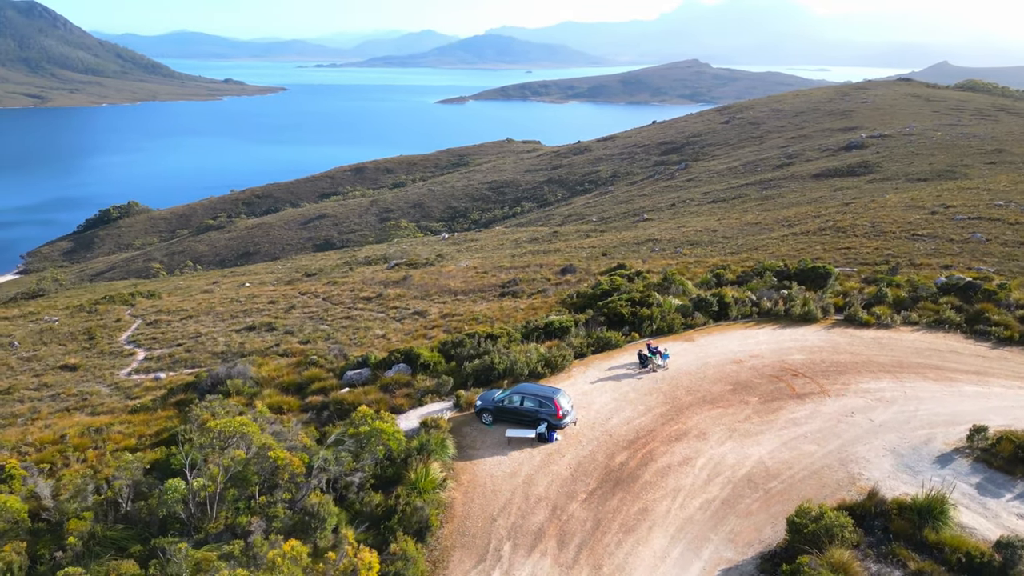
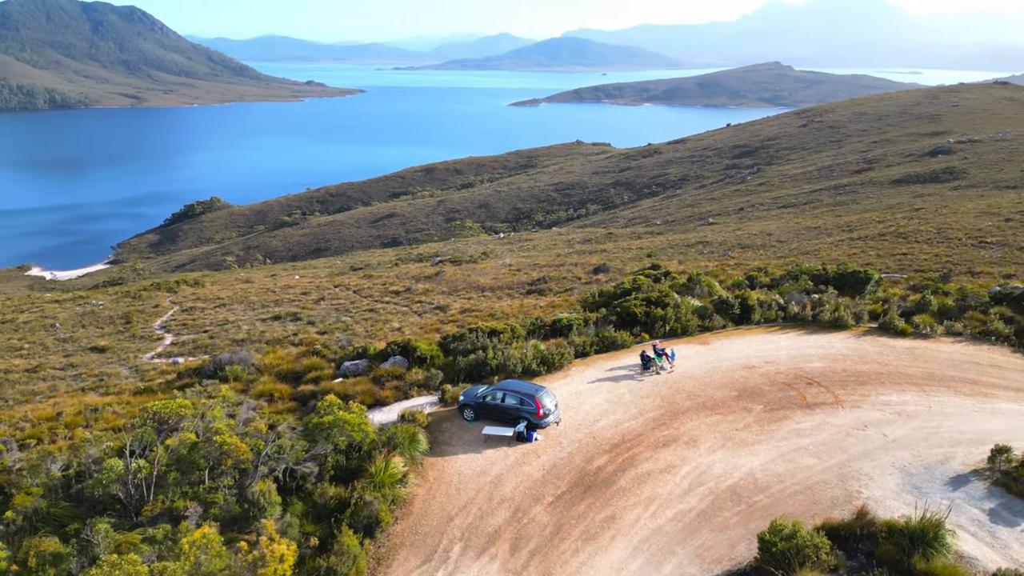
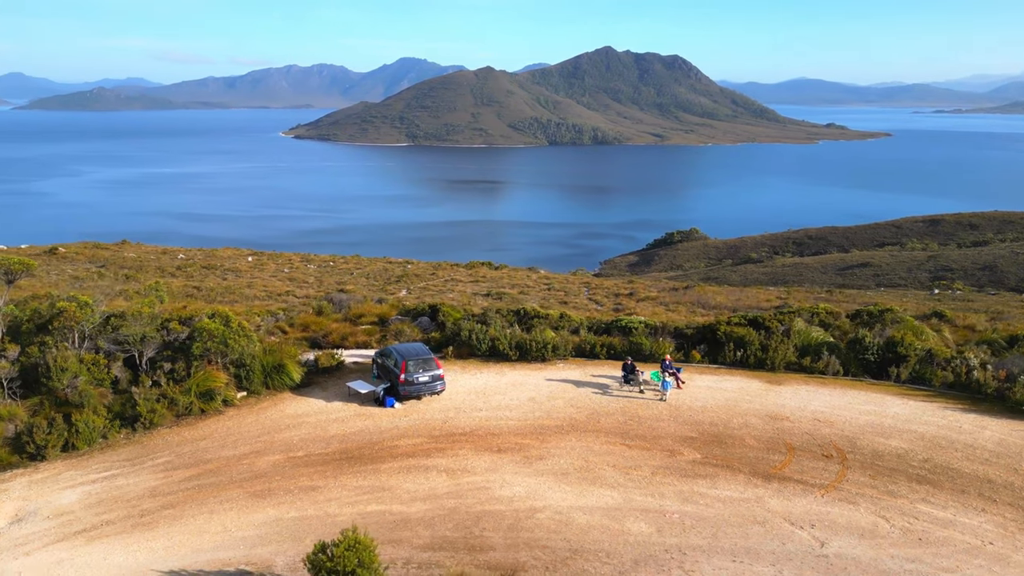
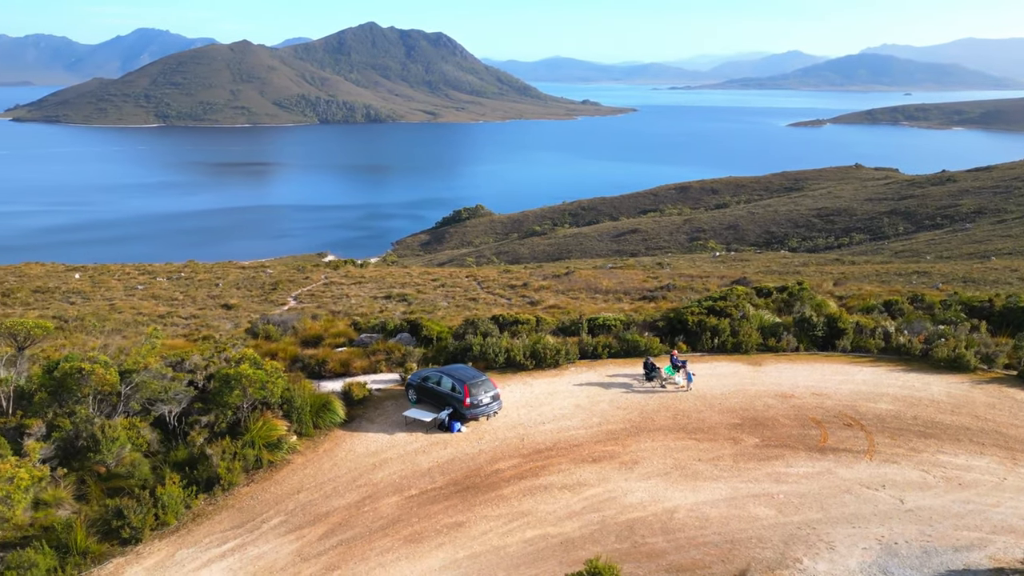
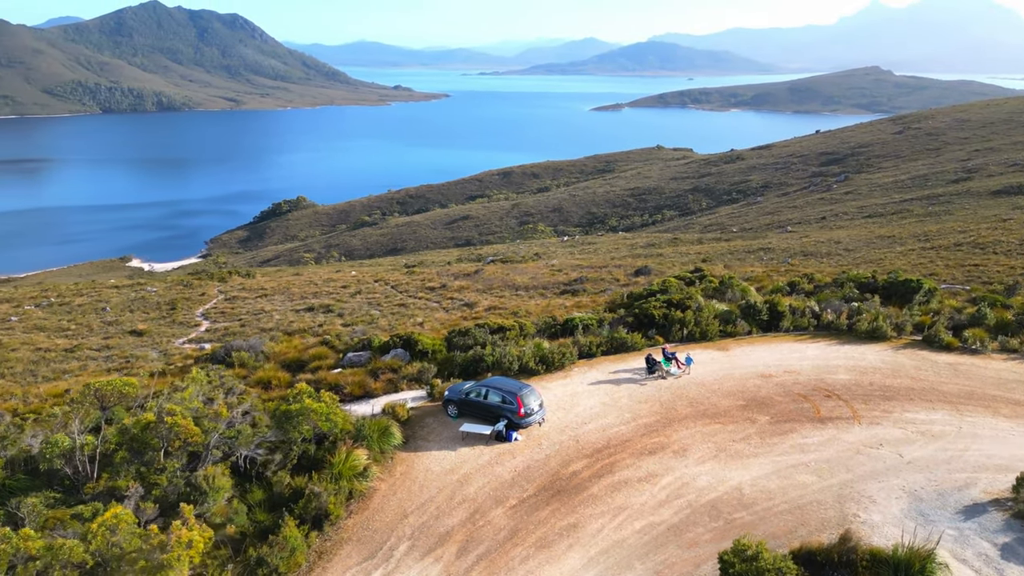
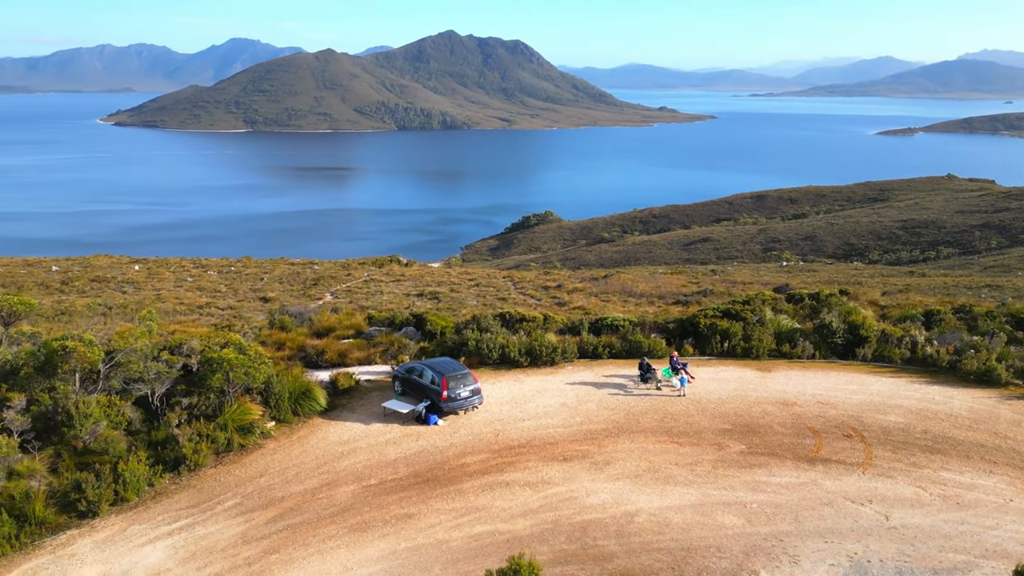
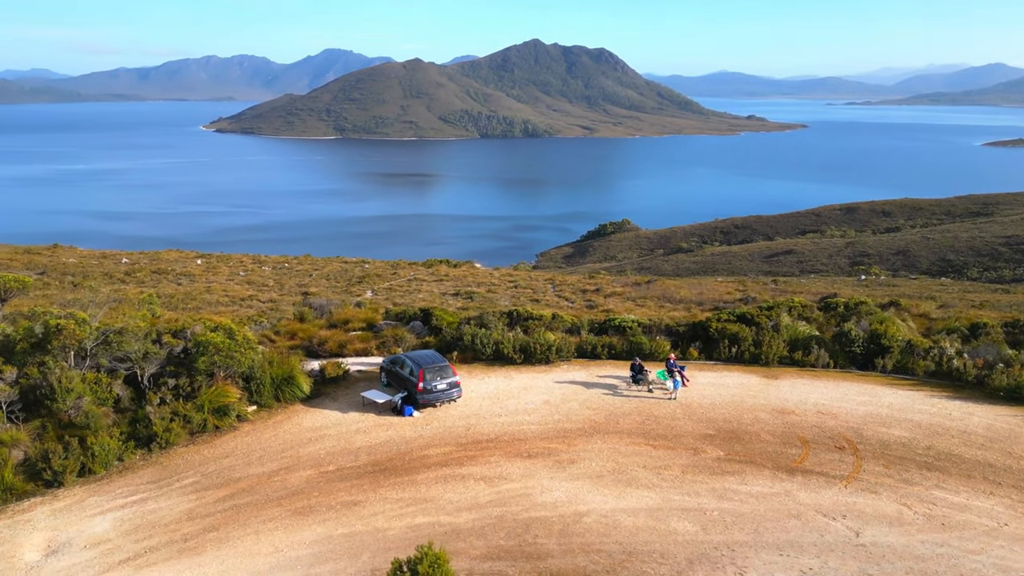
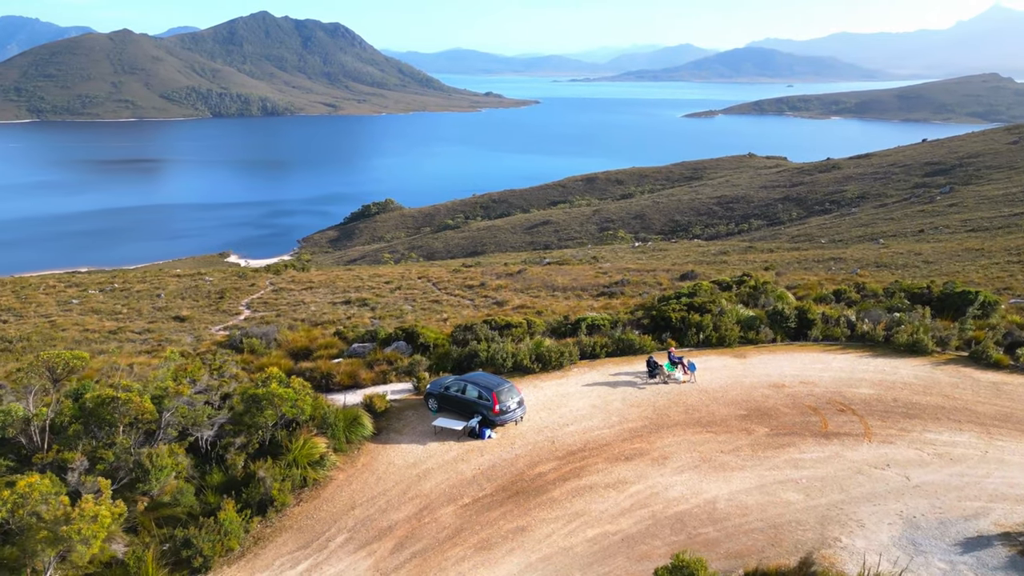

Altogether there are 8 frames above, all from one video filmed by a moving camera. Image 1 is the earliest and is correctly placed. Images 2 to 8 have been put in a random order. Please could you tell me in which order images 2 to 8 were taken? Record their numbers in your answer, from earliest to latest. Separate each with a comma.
2, 5, 8, 4, 6, 7, 3
